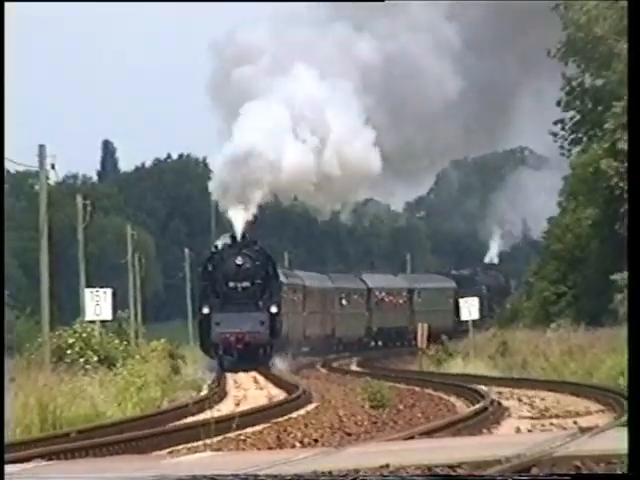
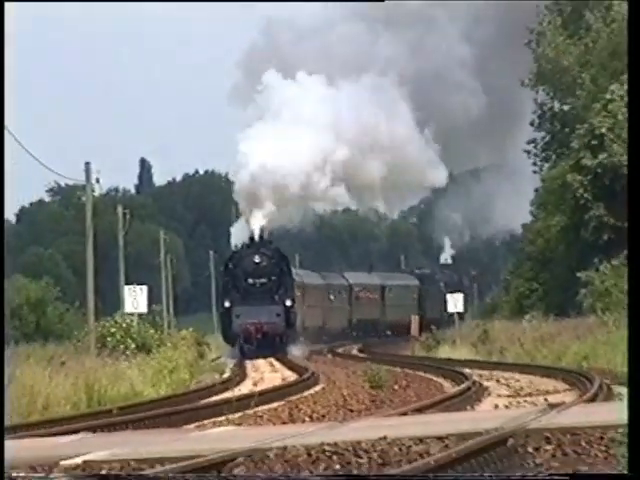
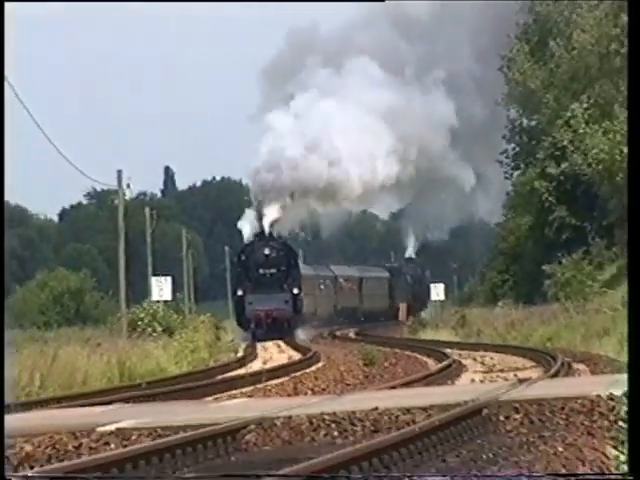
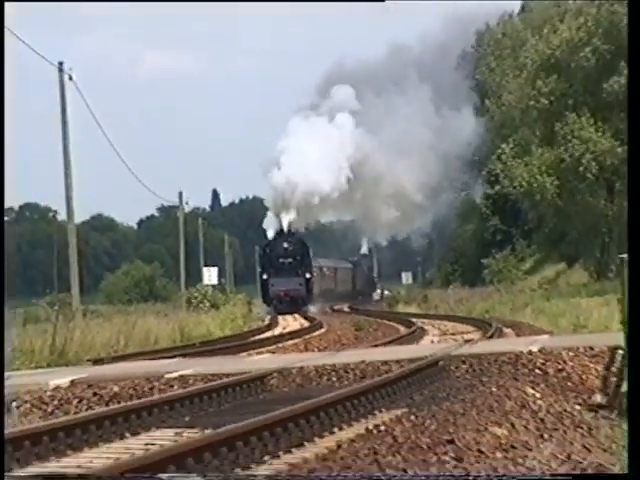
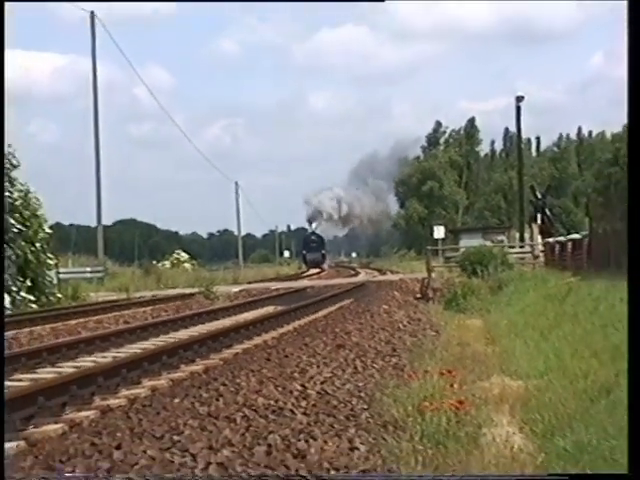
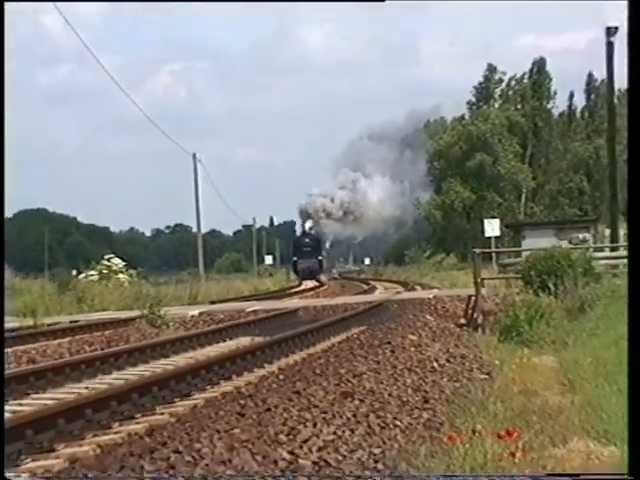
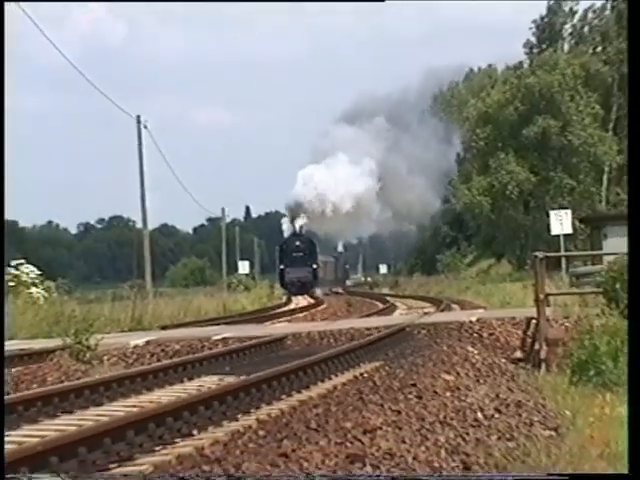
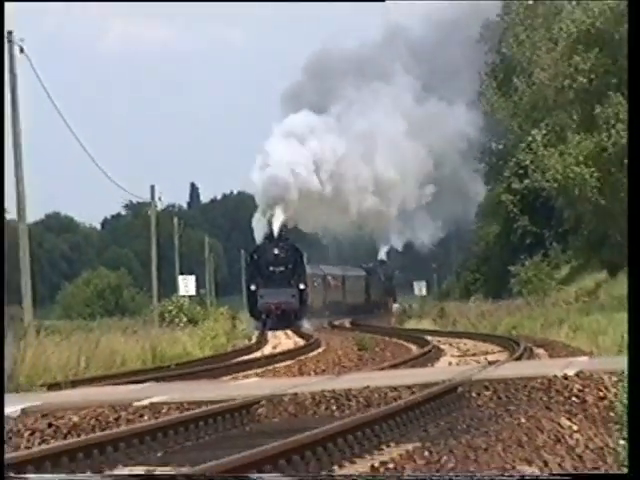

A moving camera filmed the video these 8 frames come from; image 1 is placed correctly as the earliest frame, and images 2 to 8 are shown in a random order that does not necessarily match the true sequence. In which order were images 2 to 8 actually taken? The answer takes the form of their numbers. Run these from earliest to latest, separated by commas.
2, 3, 8, 4, 7, 6, 5
